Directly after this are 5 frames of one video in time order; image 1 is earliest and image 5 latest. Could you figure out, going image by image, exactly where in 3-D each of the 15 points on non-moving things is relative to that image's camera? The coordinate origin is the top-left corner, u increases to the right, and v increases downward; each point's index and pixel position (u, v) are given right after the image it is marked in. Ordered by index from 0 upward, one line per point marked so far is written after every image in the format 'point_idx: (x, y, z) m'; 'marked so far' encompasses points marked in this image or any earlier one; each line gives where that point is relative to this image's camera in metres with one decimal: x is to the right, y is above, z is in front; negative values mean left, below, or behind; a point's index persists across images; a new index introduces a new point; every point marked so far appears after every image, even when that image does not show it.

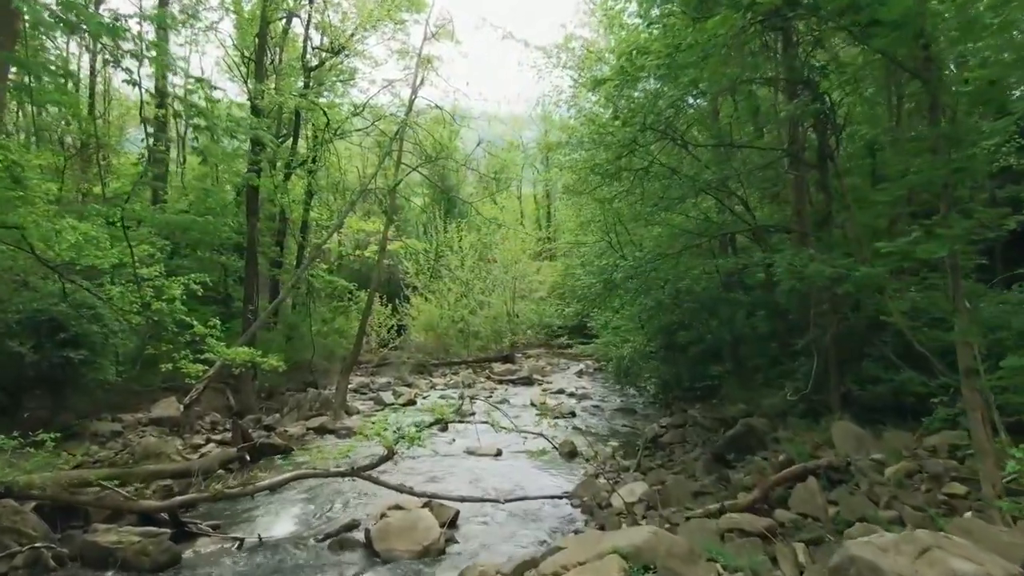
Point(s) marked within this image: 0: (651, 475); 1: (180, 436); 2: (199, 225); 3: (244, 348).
0: (+1.8, -2.4, +8.8) m
1: (-5.7, -2.6, +12.0) m
2: (-7.9, +1.6, +17.4) m
3: (-3.7, -0.8, +9.5) m
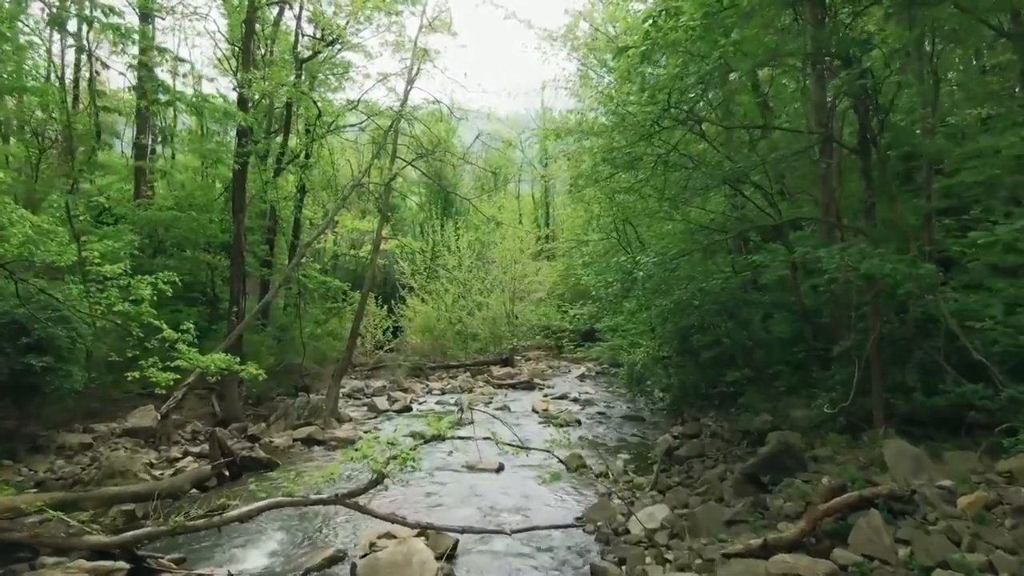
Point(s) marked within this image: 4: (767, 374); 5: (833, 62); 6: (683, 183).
0: (+1.8, -2.4, +7.9) m
1: (-5.7, -2.6, +11.1) m
2: (-7.9, +1.6, +16.5) m
3: (-3.6, -0.8, +8.6) m
4: (+3.9, -1.3, +10.8) m
5: (+3.5, +2.5, +7.5) m
6: (+2.3, +1.4, +9.4) m
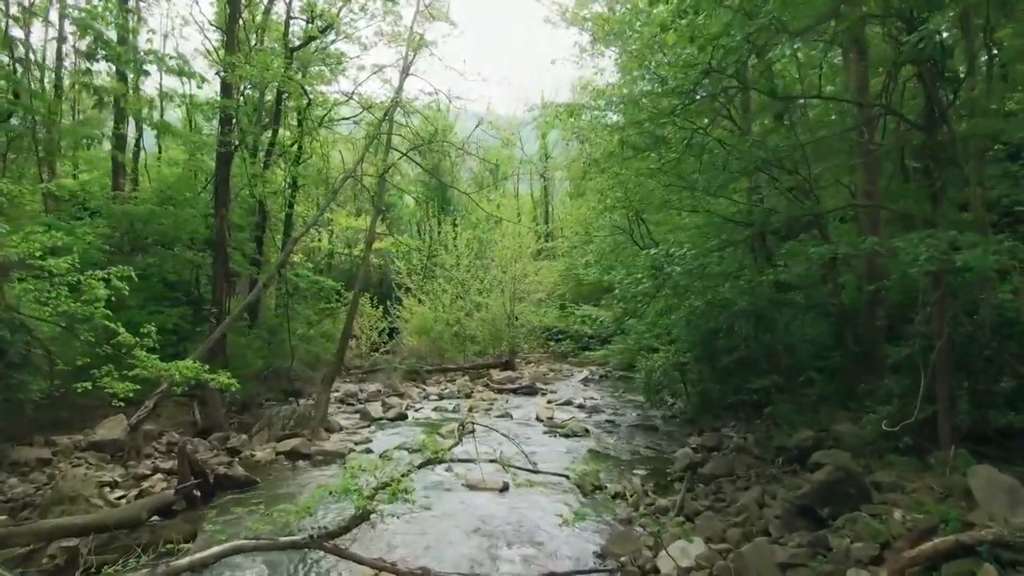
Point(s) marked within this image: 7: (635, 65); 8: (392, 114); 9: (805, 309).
0: (+1.9, -2.4, +6.9) m
1: (-5.6, -2.5, +10.0) m
2: (-7.8, +1.6, +15.5) m
3: (-3.5, -0.8, +7.5) m
4: (+4.0, -1.3, +9.7) m
5: (+3.6, +2.5, +6.5) m
6: (+2.4, +1.4, +8.3) m
7: (+1.8, +3.3, +10.2) m
8: (-2.9, +4.2, +16.9) m
9: (+3.8, -0.3, +8.9) m
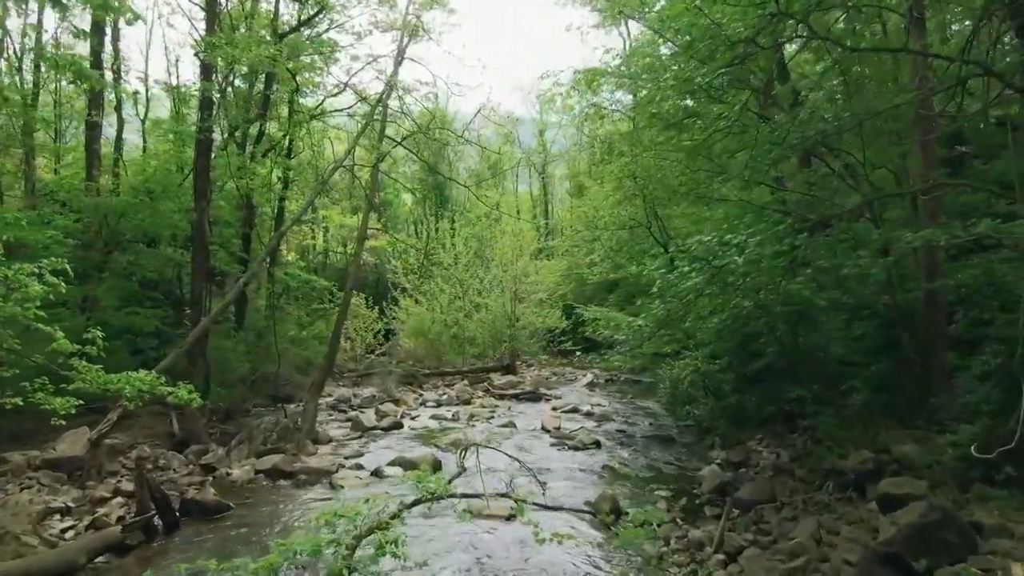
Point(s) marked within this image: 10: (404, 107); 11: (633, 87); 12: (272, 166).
0: (+2.0, -2.3, +5.8) m
1: (-5.5, -2.5, +8.9) m
2: (-7.7, +1.6, +14.3) m
3: (-3.4, -0.8, +6.4) m
4: (+4.1, -1.3, +8.6) m
5: (+3.7, +2.5, +5.4) m
6: (+2.5, +1.4, +7.2) m
7: (+1.9, +3.3, +9.1) m
8: (-2.9, +4.2, +15.8) m
9: (+3.9, -0.2, +7.8) m
10: (-2.5, +4.1, +15.8) m
11: (+1.8, +3.3, +11.4) m
12: (-5.8, +2.9, +16.6) m
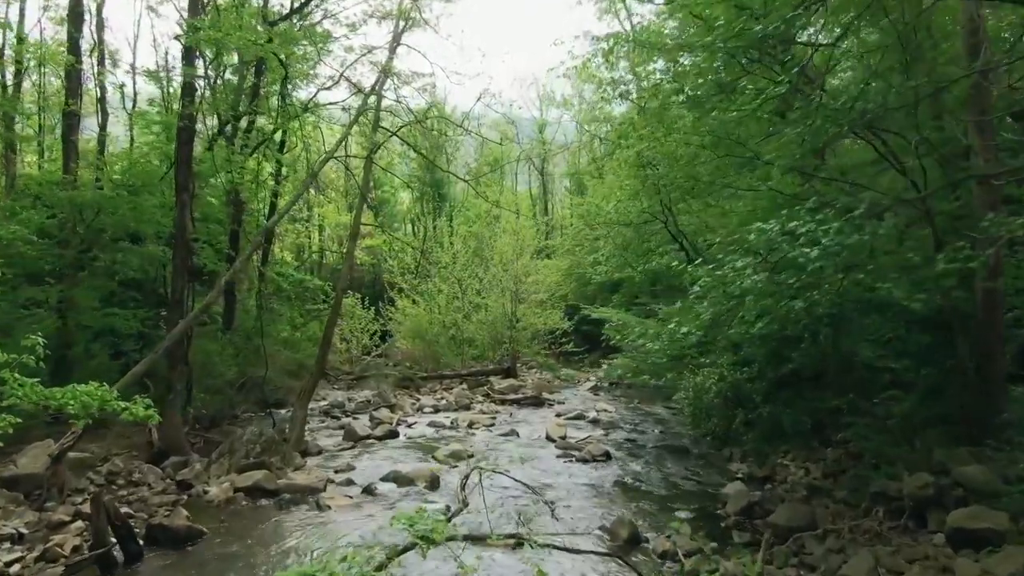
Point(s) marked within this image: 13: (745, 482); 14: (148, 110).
0: (+2.1, -2.3, +4.9) m
1: (-5.4, -2.5, +8.0) m
2: (-7.7, +1.6, +13.4) m
3: (-3.4, -0.8, +5.5) m
4: (+4.2, -1.3, +7.8) m
5: (+3.8, +2.5, +4.5) m
6: (+2.6, +1.5, +6.4) m
7: (+1.9, +3.3, +8.3) m
8: (-2.8, +4.3, +14.9) m
9: (+3.9, -0.2, +7.0) m
10: (-2.4, +4.1, +14.9) m
11: (+1.9, +3.3, +10.5) m
12: (-5.7, +2.9, +15.8) m
13: (+3.0, -2.5, +9.0) m
14: (-8.6, +4.2, +16.3) m
